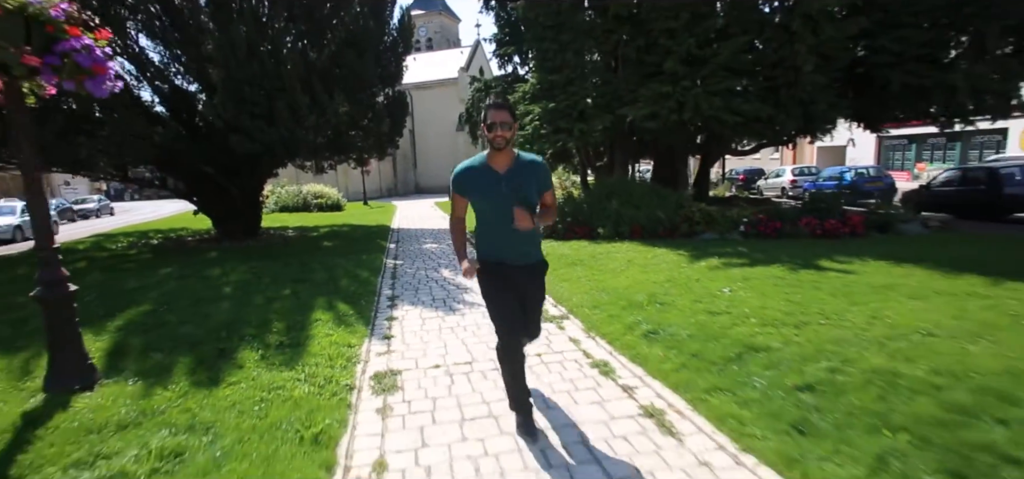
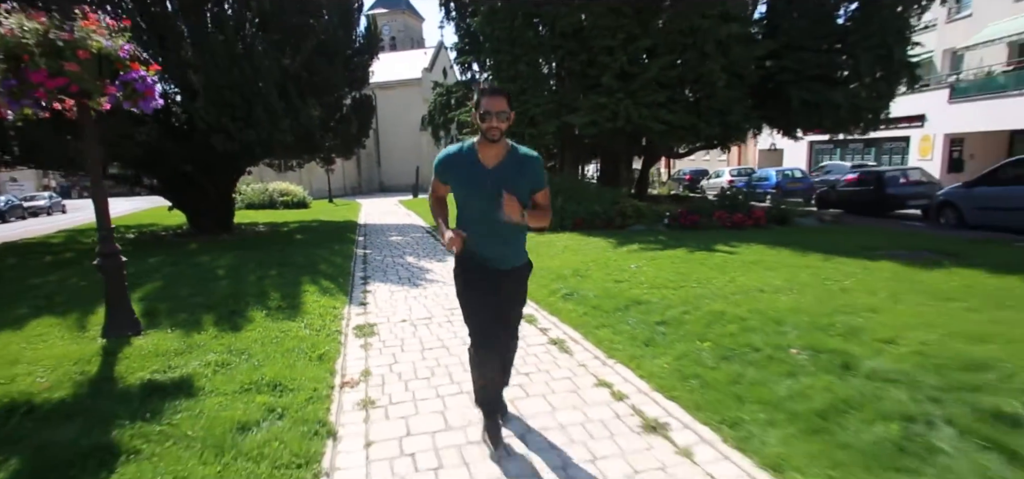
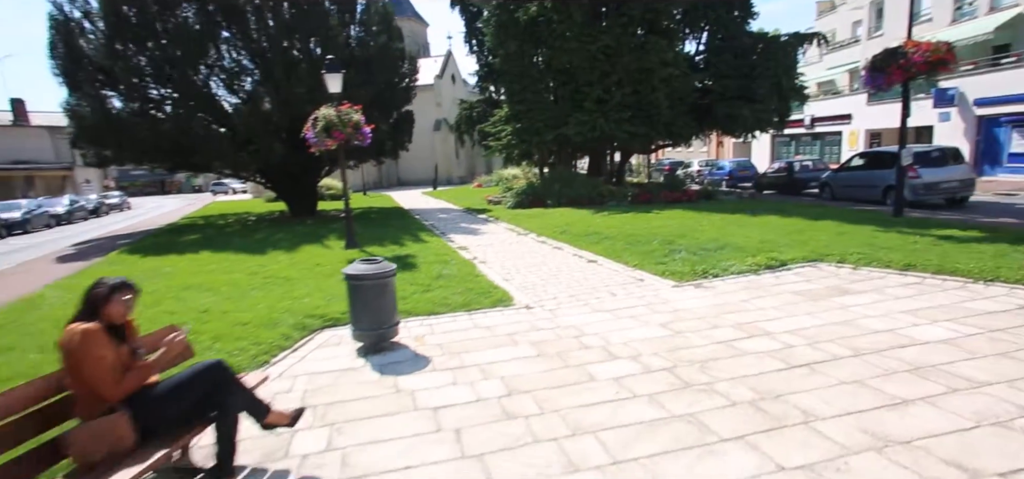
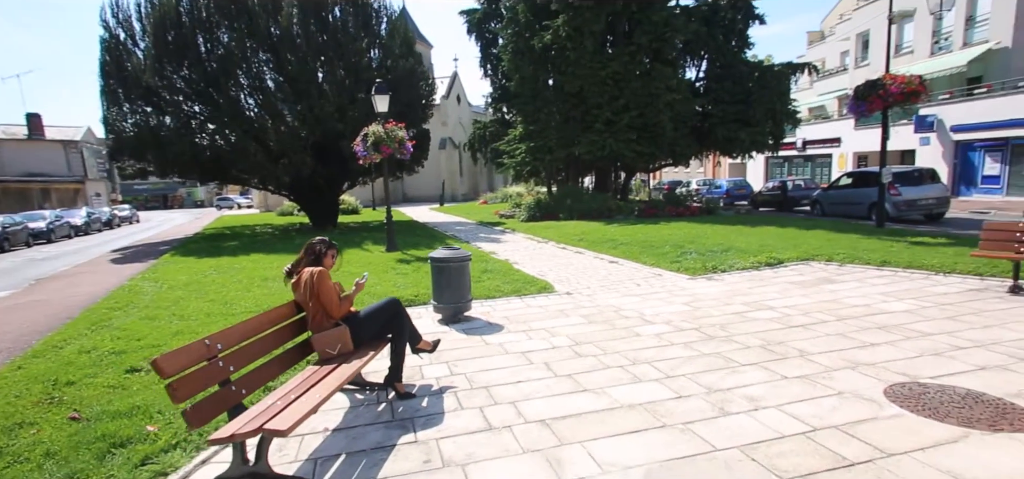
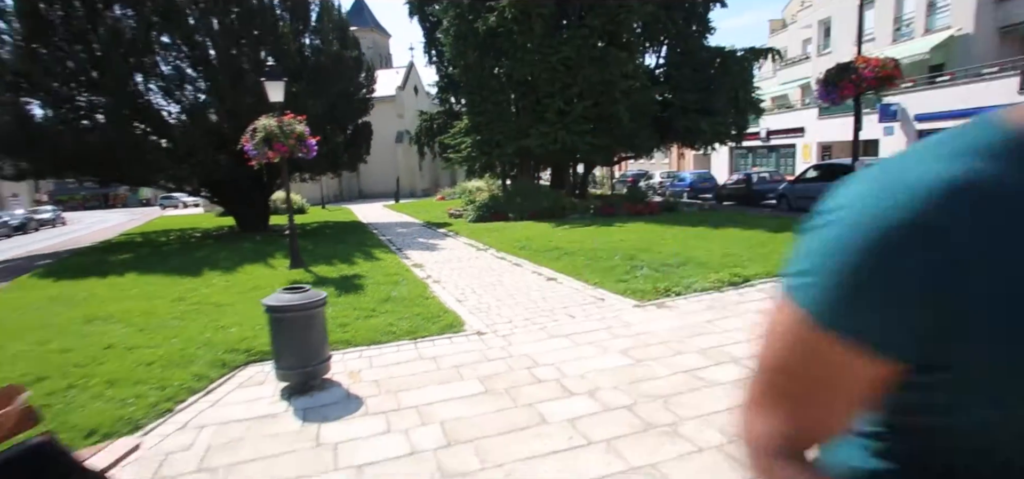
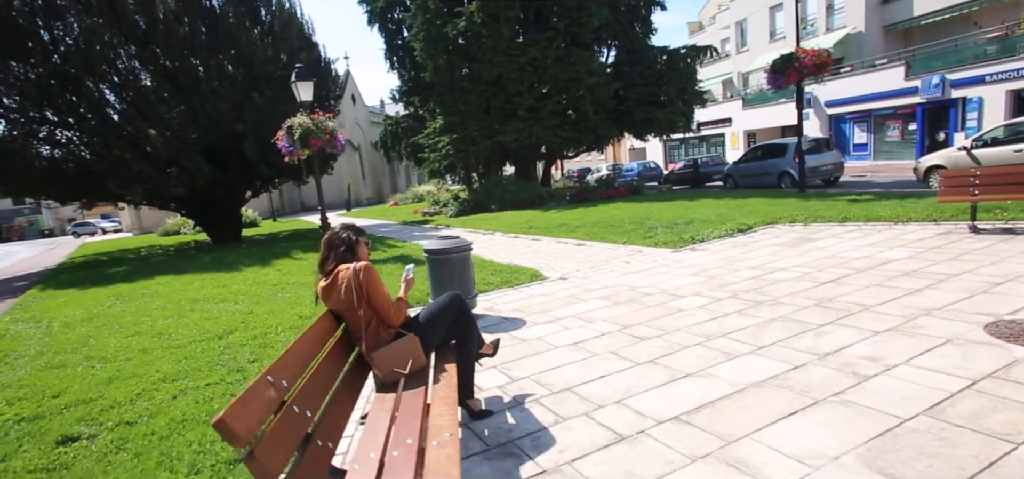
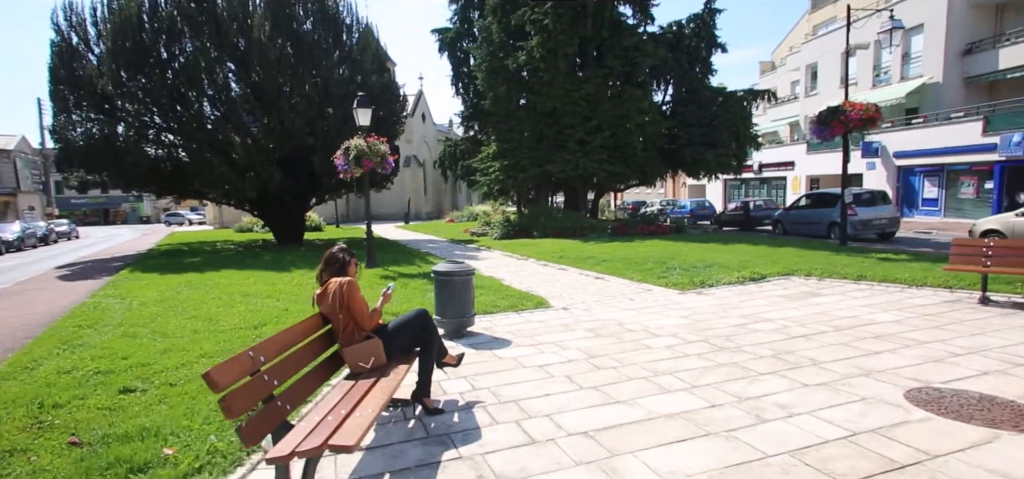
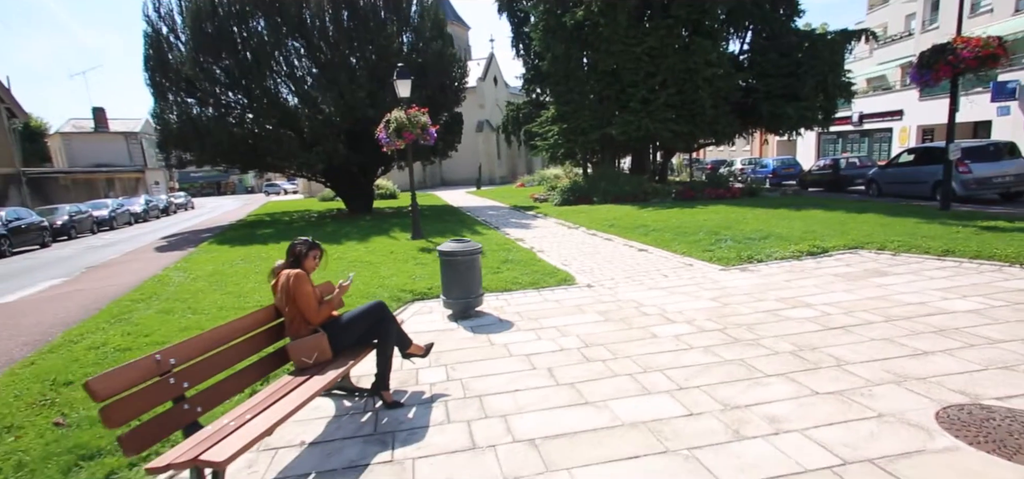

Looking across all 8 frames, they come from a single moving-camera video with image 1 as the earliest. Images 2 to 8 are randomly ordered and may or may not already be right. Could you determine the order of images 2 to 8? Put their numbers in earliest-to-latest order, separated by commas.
2, 5, 3, 8, 4, 7, 6
